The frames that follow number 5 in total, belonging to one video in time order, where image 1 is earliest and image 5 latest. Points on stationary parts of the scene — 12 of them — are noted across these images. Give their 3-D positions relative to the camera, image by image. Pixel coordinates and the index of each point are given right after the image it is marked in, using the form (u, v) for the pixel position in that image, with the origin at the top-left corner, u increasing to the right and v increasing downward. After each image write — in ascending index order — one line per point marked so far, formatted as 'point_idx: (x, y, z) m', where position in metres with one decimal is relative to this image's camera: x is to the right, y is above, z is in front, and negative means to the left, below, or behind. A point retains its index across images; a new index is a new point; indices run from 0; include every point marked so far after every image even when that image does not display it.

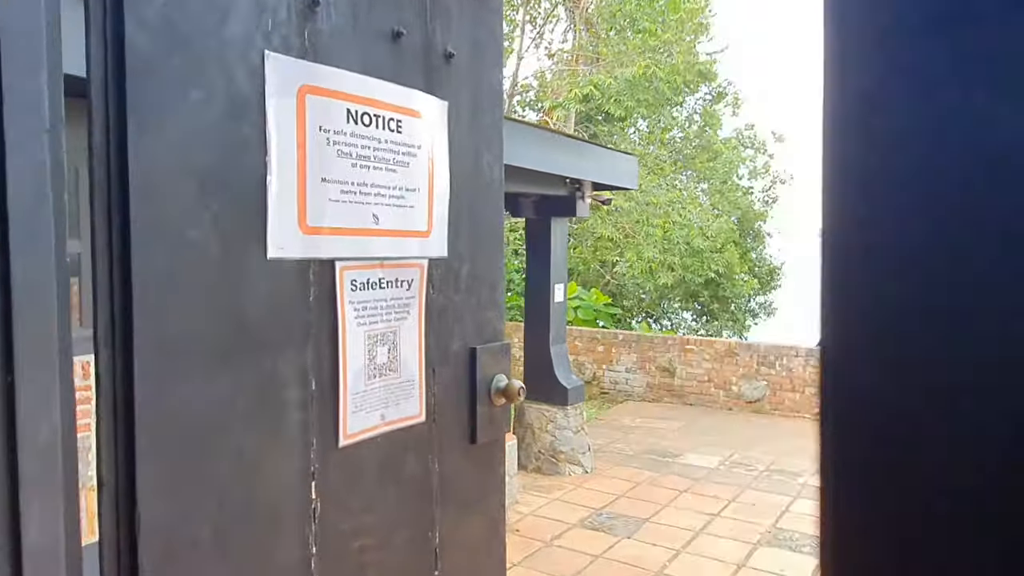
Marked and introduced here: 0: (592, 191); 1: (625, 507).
0: (+0.8, +0.9, +6.4) m
1: (+0.9, -1.8, +5.4) m
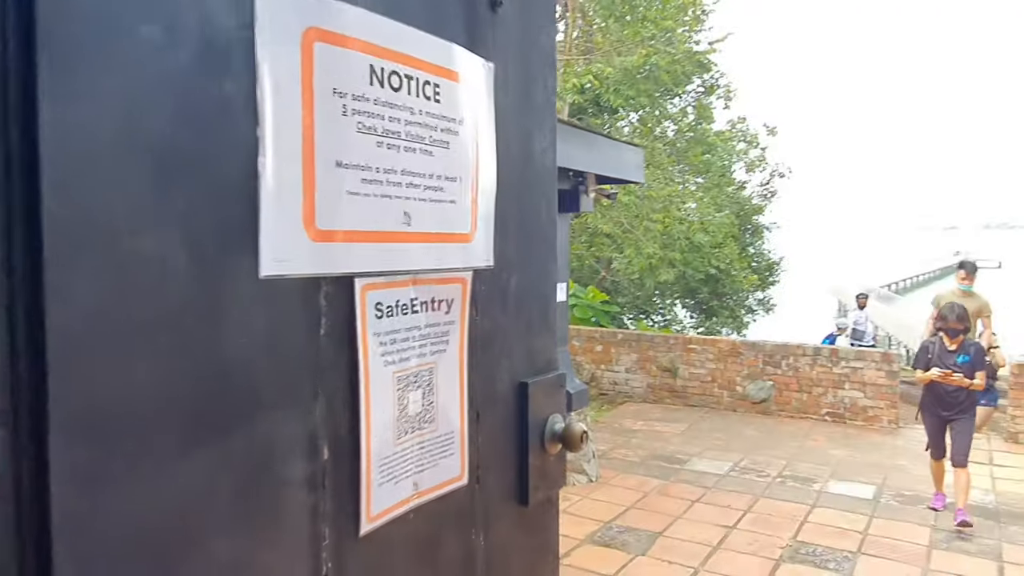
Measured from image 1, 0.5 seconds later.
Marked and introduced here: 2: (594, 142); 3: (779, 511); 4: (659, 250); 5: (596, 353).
0: (+0.8, +0.9, +6.1) m
1: (+0.9, -1.8, +5.1) m
2: (+0.6, +1.2, +5.4) m
3: (+2.0, -1.6, +5.0) m
4: (+1.9, +0.5, +8.8) m
5: (+1.1, -0.8, +8.7) m
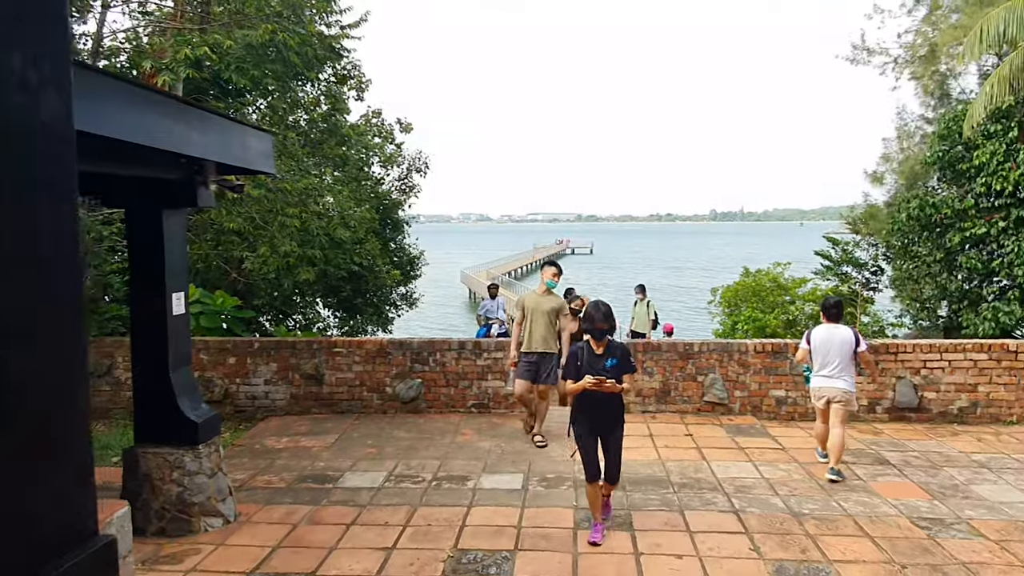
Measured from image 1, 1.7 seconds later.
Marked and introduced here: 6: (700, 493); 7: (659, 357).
0: (-2.3, +0.9, +5.1) m
1: (-1.5, -1.8, +4.4) m
2: (-2.0, +1.1, +4.4) m
3: (-0.5, -1.6, +4.8) m
4: (-2.6, +0.5, +8.0) m
5: (-3.2, -0.9, +7.5) m
6: (+1.4, -1.6, +5.1) m
7: (+1.6, -0.7, +7.1) m
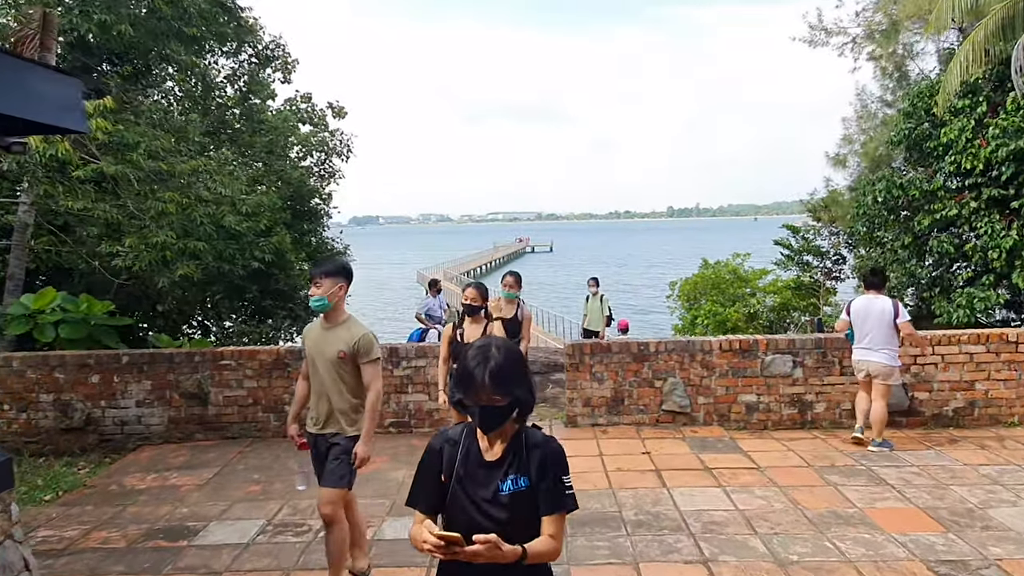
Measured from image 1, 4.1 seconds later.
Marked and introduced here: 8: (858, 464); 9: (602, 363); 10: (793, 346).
0: (-2.9, +0.9, +3.8) m
1: (-2.0, -1.8, +3.1) m
2: (-2.6, +1.1, +3.1) m
3: (-1.1, -1.6, +3.6) m
4: (-3.3, +0.5, +6.6) m
5: (-3.9, -0.9, +6.2) m
6: (+0.9, -1.5, +4.0) m
7: (+0.9, -0.6, +6.0) m
8: (+2.6, -1.3, +5.0) m
9: (+0.8, -0.7, +6.0) m
10: (+2.5, -0.5, +5.9) m
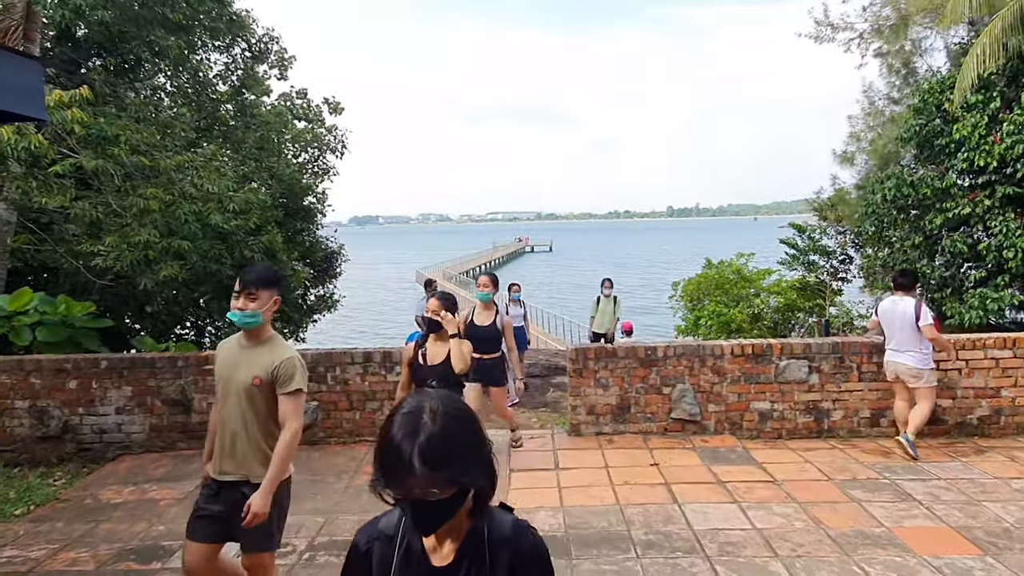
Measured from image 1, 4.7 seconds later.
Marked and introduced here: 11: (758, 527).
0: (-2.9, +0.9, +3.5) m
1: (-2.0, -1.8, +2.8) m
2: (-2.6, +1.1, +2.8) m
3: (-1.1, -1.6, +3.3) m
4: (-3.3, +0.5, +6.3) m
5: (-3.9, -0.9, +5.8) m
6: (+0.9, -1.5, +3.7) m
7: (+0.9, -0.7, +5.7) m
8: (+2.6, -1.3, +4.7) m
9: (+0.8, -0.7, +5.7) m
10: (+2.5, -0.5, +5.6) m
11: (+1.5, -1.4, +4.0) m
